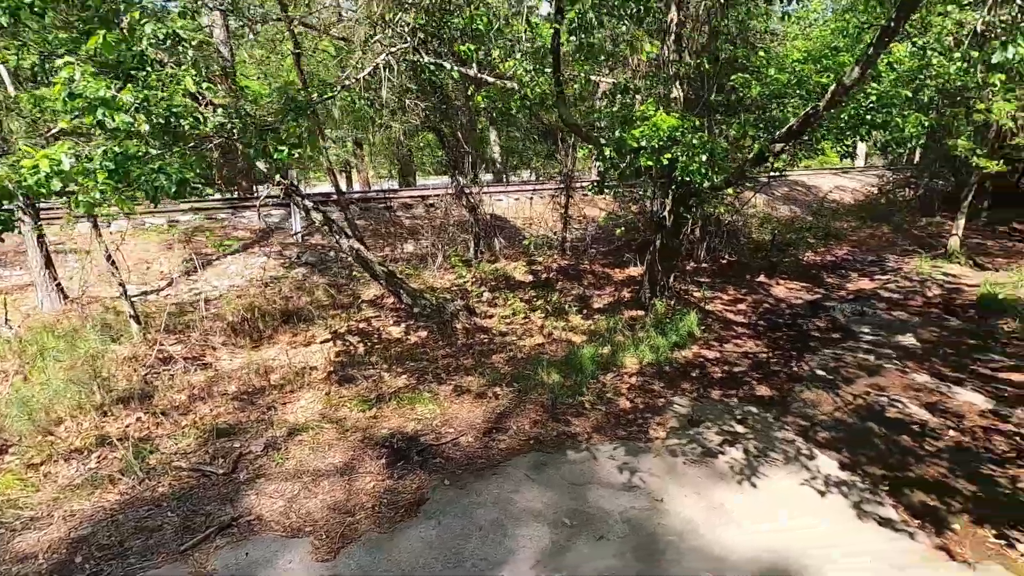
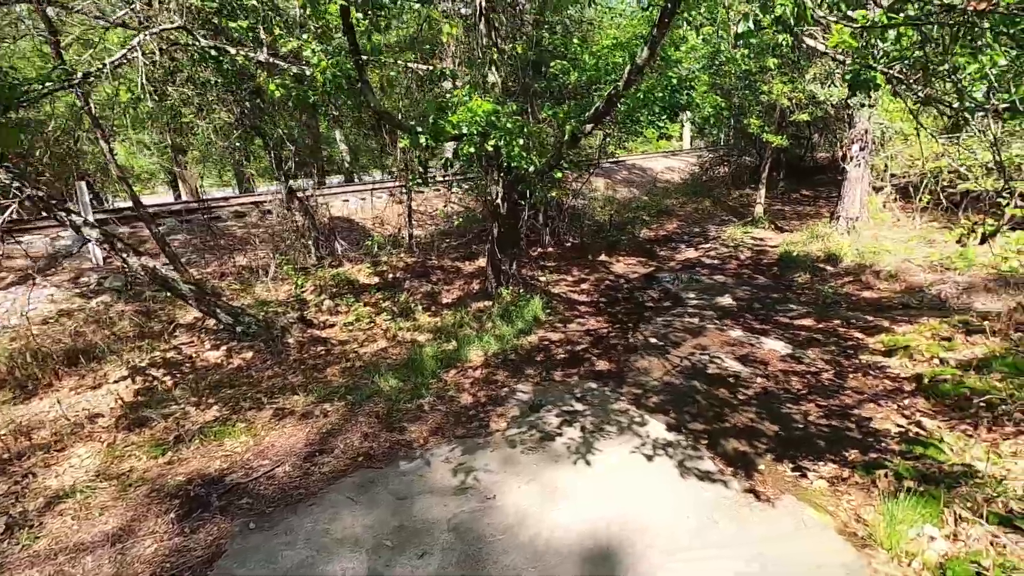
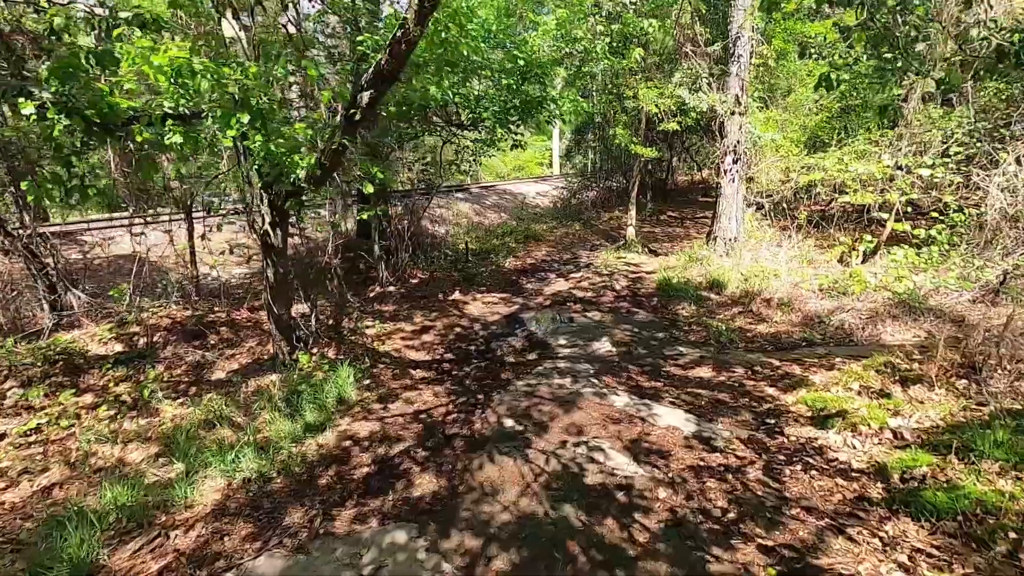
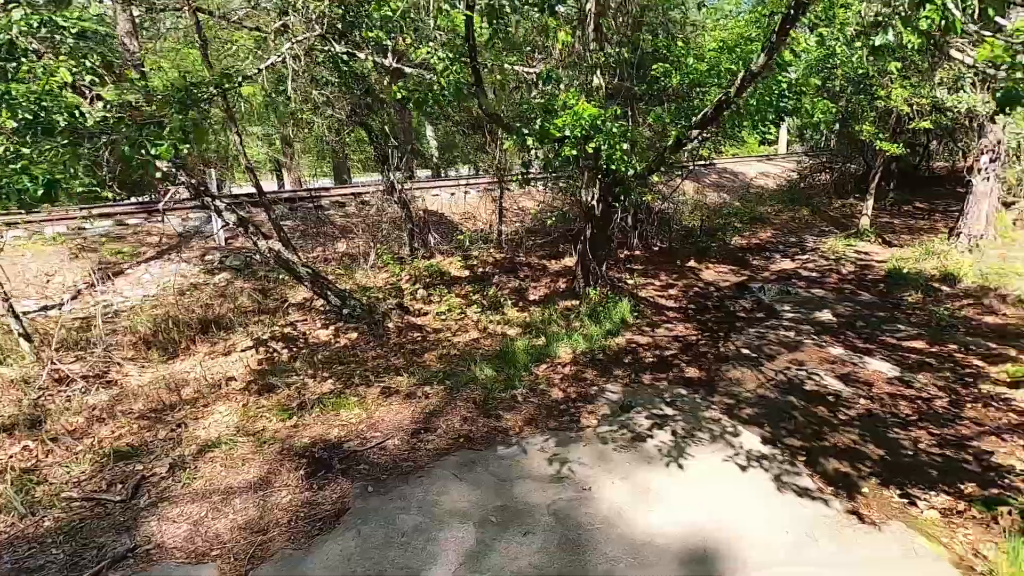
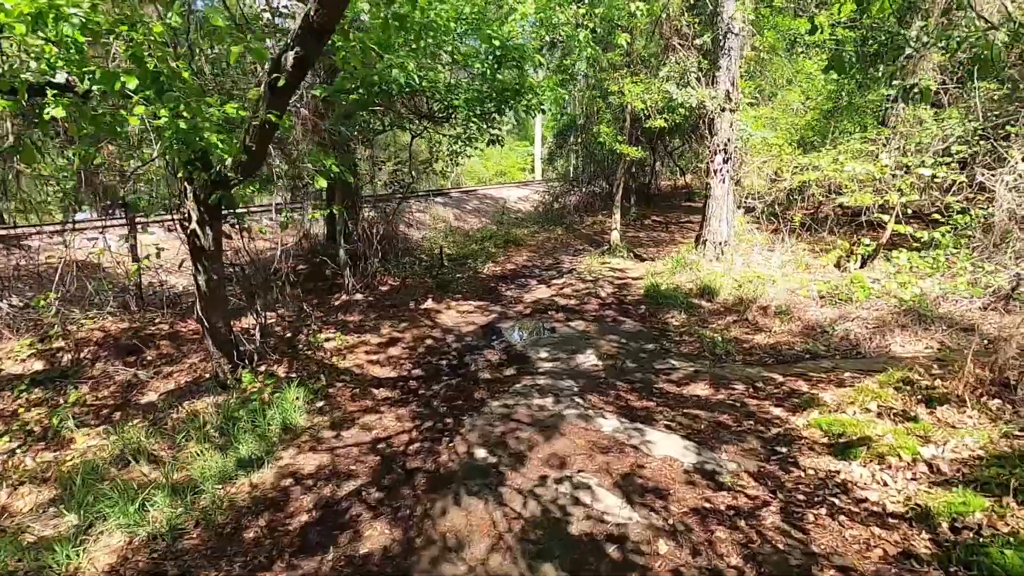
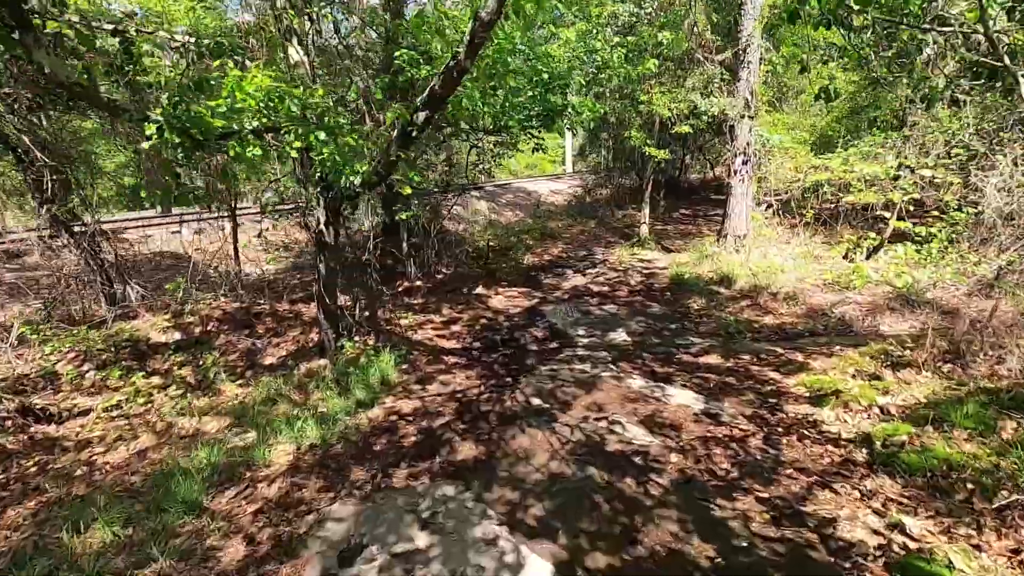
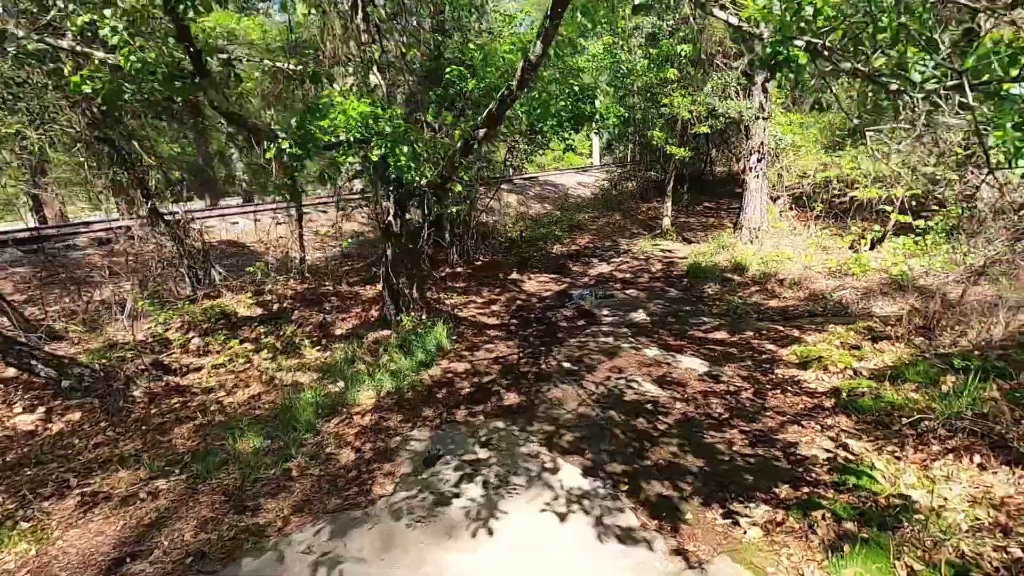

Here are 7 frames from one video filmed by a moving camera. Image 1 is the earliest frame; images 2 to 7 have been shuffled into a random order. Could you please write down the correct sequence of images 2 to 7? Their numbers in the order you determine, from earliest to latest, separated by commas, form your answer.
4, 2, 7, 6, 3, 5
